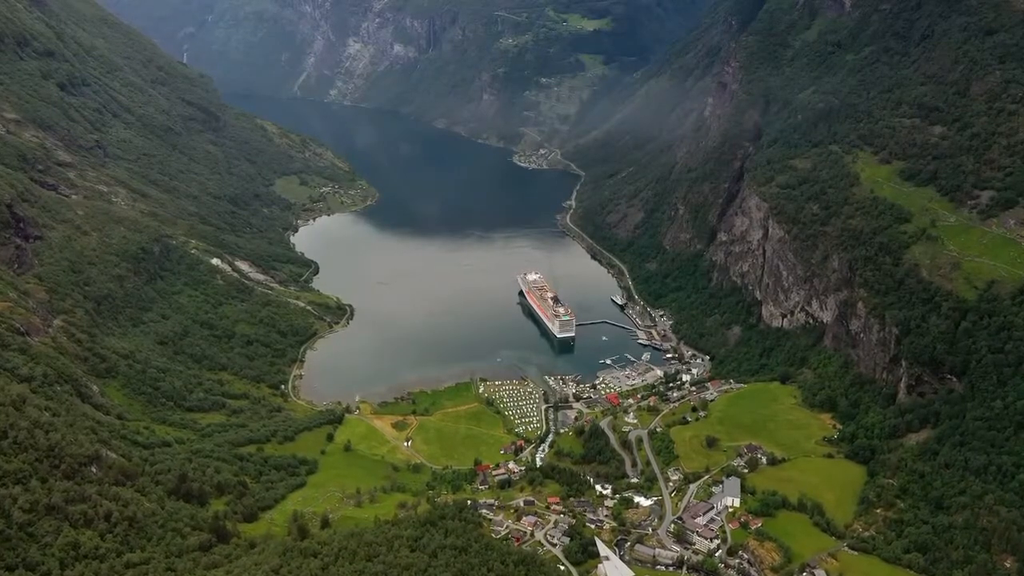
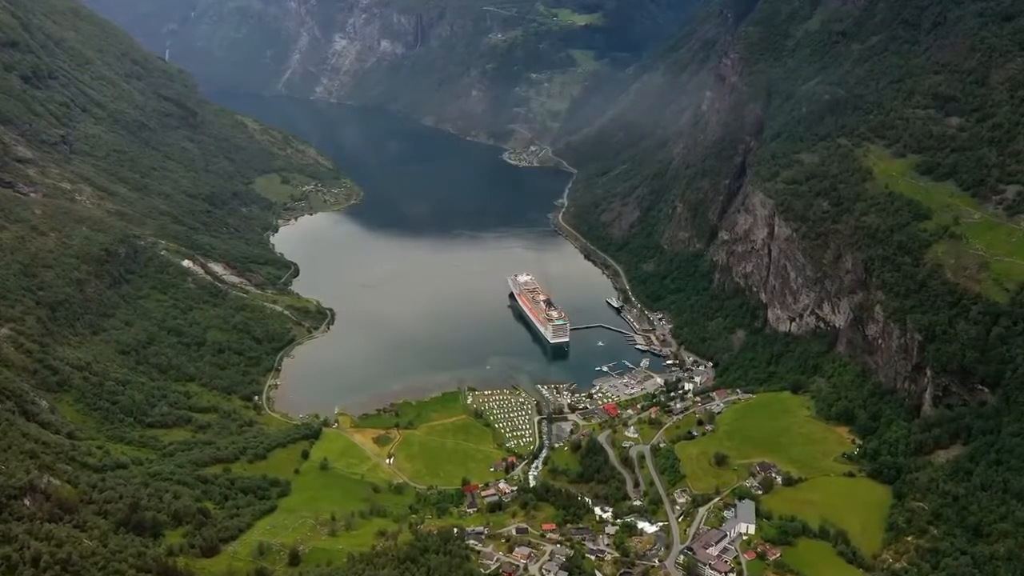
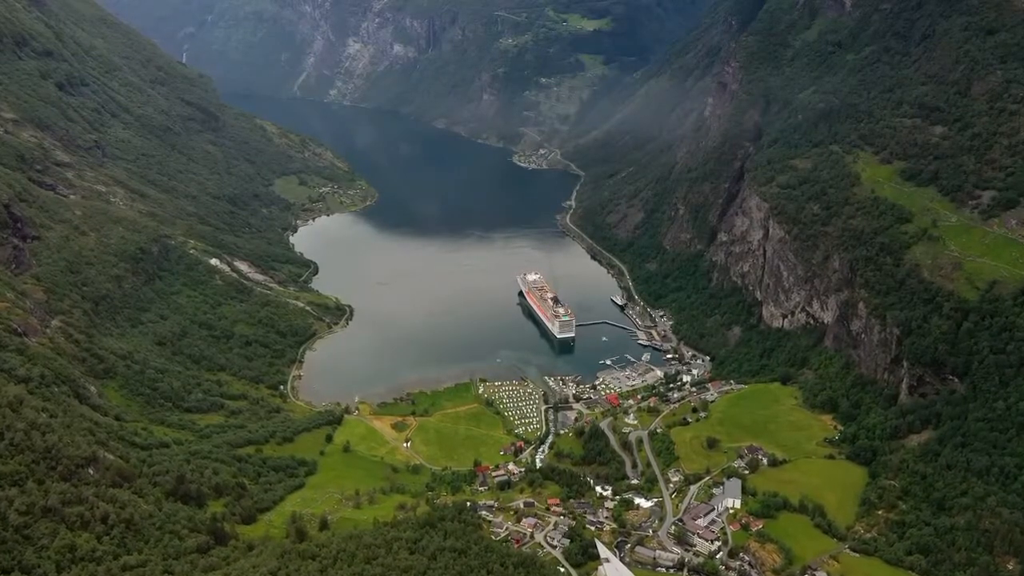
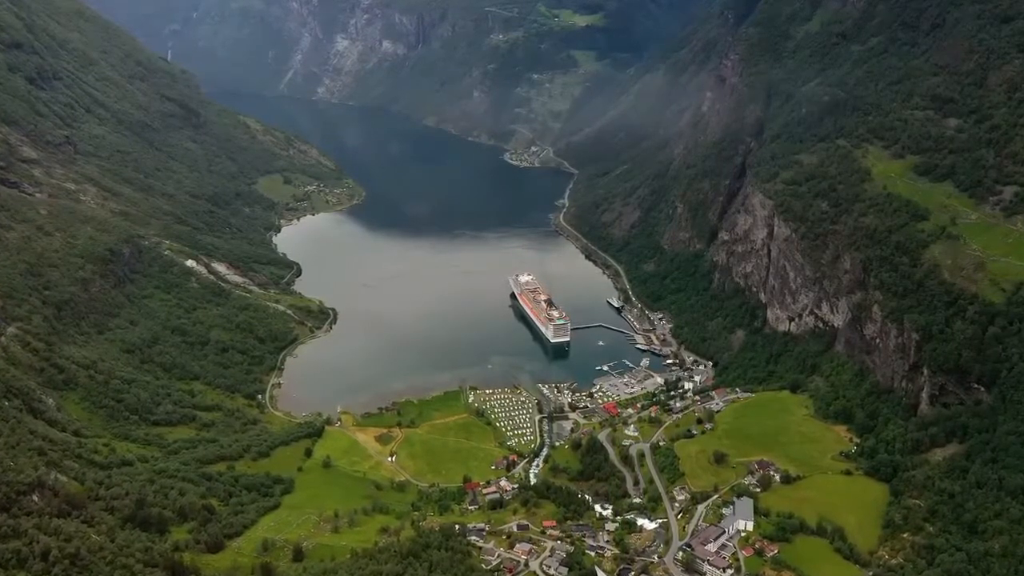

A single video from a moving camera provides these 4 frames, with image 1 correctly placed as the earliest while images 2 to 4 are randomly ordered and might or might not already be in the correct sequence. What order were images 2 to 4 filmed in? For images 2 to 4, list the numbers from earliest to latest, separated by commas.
3, 4, 2
